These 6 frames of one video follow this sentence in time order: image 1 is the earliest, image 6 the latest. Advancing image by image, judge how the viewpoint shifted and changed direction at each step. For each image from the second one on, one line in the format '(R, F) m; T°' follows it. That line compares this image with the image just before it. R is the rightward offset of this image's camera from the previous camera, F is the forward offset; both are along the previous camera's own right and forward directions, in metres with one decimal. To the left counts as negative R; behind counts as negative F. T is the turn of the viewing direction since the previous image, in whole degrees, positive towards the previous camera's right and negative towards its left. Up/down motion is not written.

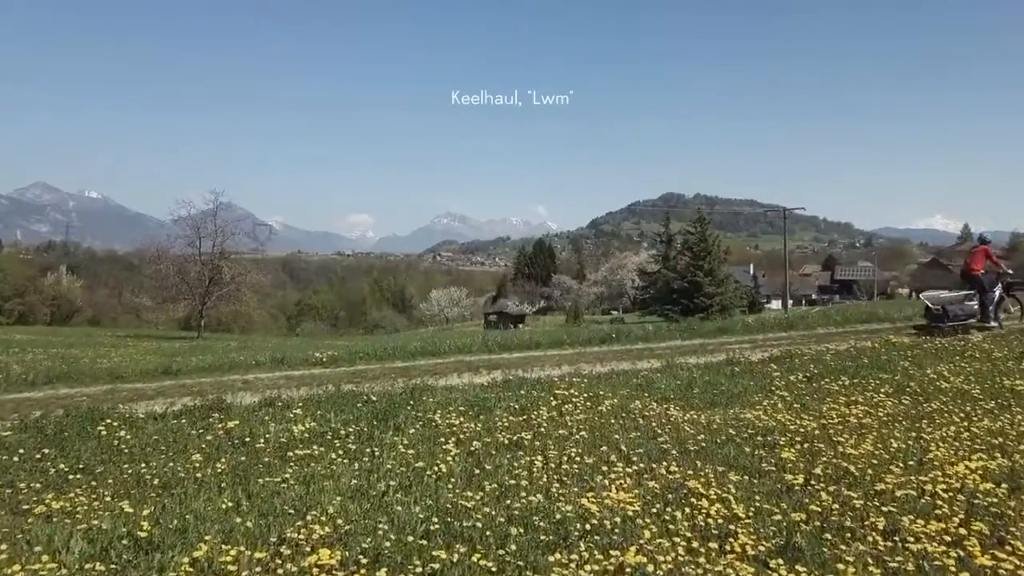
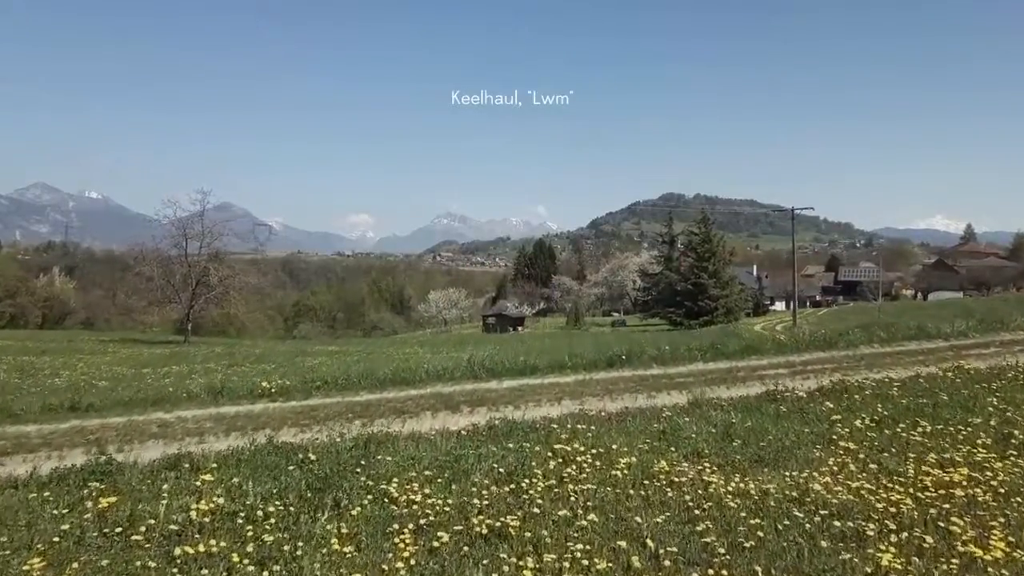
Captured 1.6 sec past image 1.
(+0.2, +3.2) m; 0°
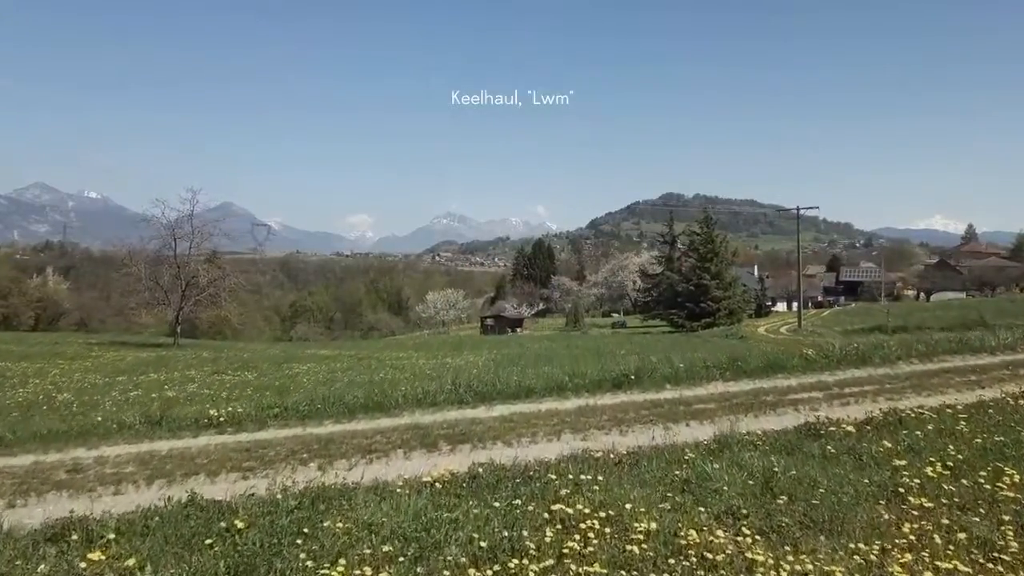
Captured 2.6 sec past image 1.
(+0.1, +2.2) m; 0°
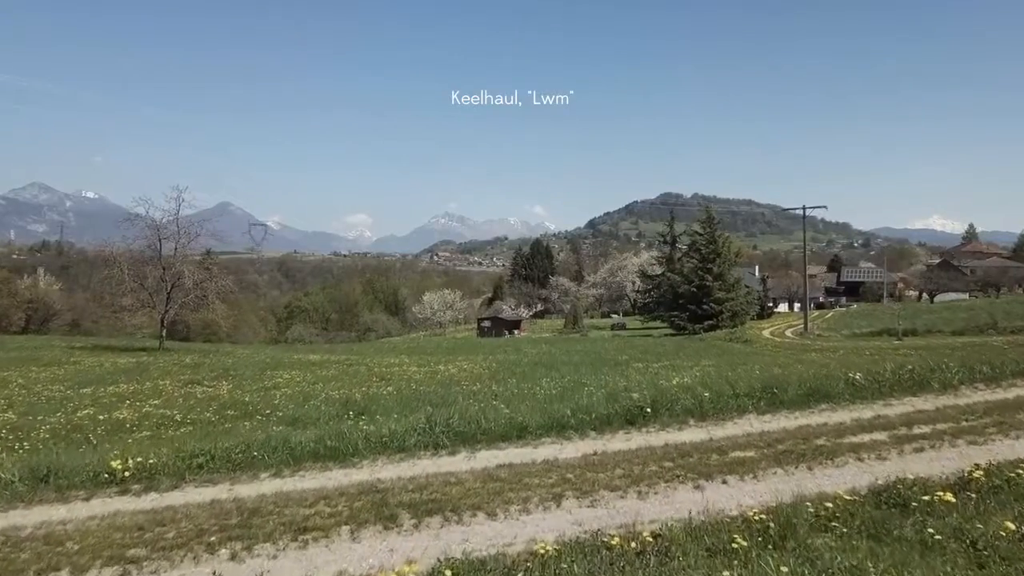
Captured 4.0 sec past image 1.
(+0.1, +2.8) m; 0°
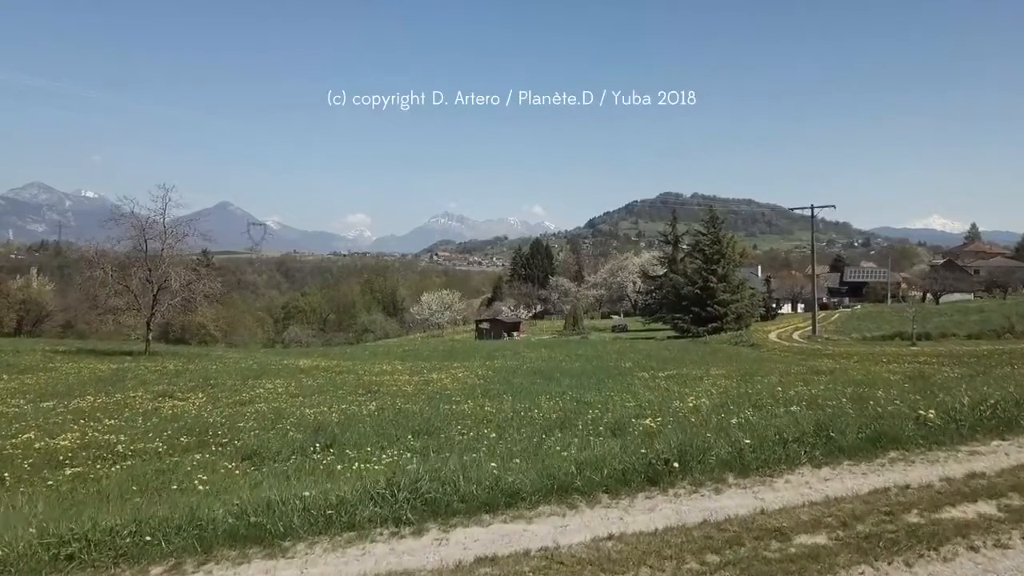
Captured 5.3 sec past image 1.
(+0.1, +2.8) m; 0°
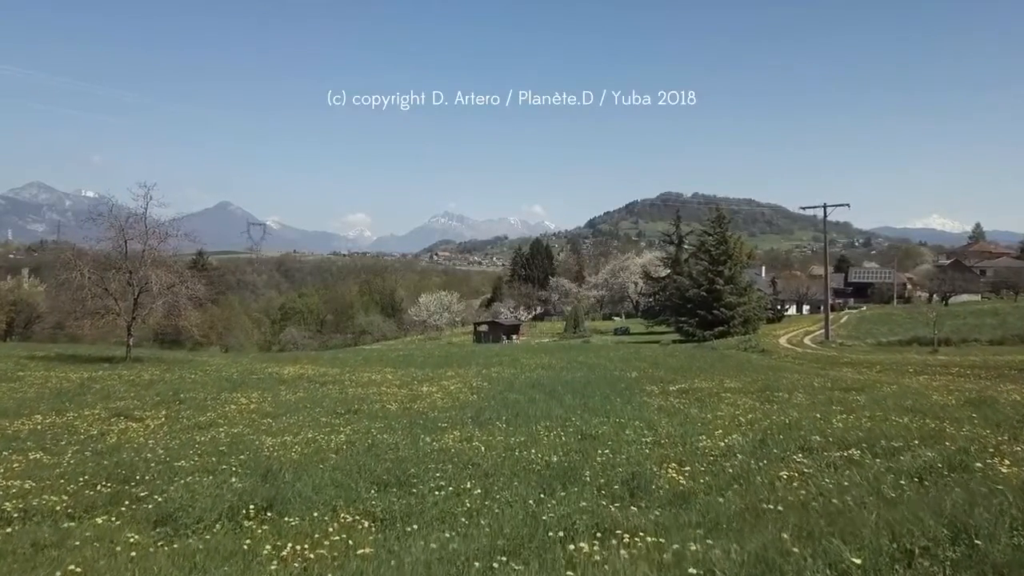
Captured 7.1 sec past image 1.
(+0.2, +3.7) m; 0°
